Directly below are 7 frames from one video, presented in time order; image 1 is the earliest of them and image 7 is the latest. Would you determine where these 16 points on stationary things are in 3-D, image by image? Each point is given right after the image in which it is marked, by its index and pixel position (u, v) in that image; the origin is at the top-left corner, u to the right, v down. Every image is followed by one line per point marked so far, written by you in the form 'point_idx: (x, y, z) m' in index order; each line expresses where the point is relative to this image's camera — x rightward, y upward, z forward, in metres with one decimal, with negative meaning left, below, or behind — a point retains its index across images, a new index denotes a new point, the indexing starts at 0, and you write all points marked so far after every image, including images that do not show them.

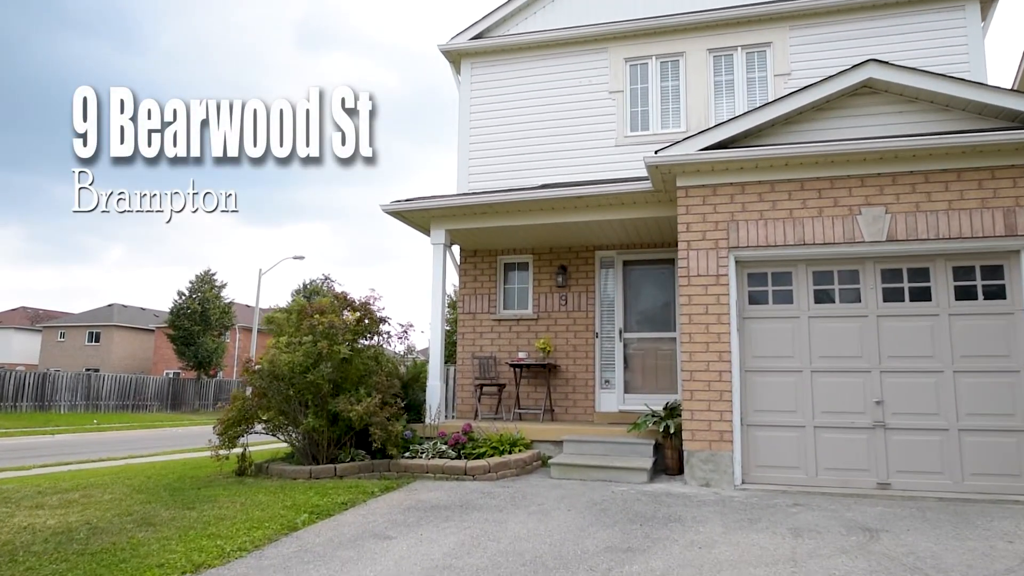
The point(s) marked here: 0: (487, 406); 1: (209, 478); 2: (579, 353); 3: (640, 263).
0: (-0.3, -1.6, +10.1) m
1: (-3.1, -2.0, +7.4) m
2: (+0.9, -0.9, +9.9) m
3: (+1.8, +0.4, +10.0) m
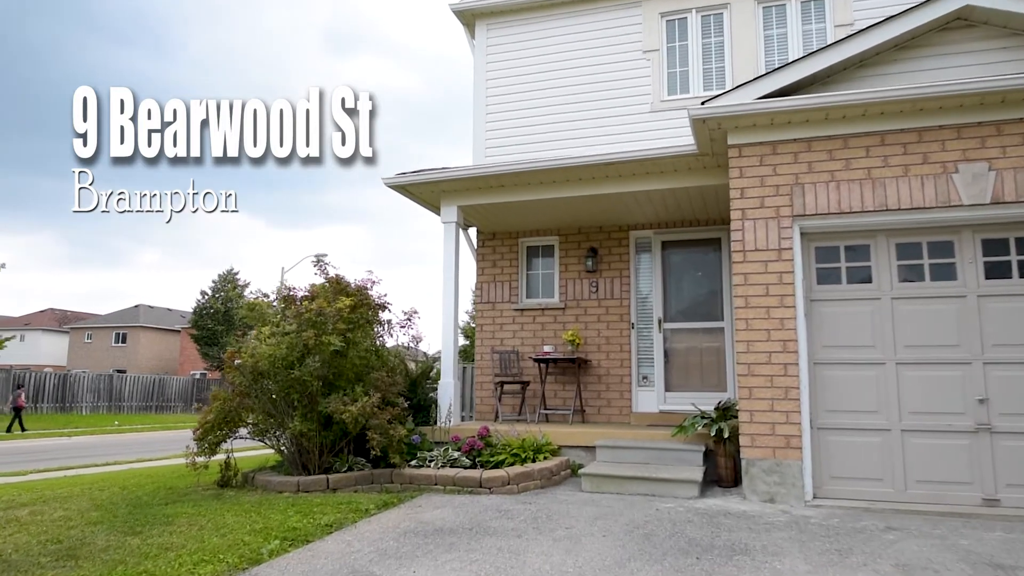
0: (0.0, -1.5, +8.9) m
1: (-2.9, -1.8, +6.4) m
2: (+1.2, -0.7, +8.8) m
3: (+2.0, +0.6, +8.8) m
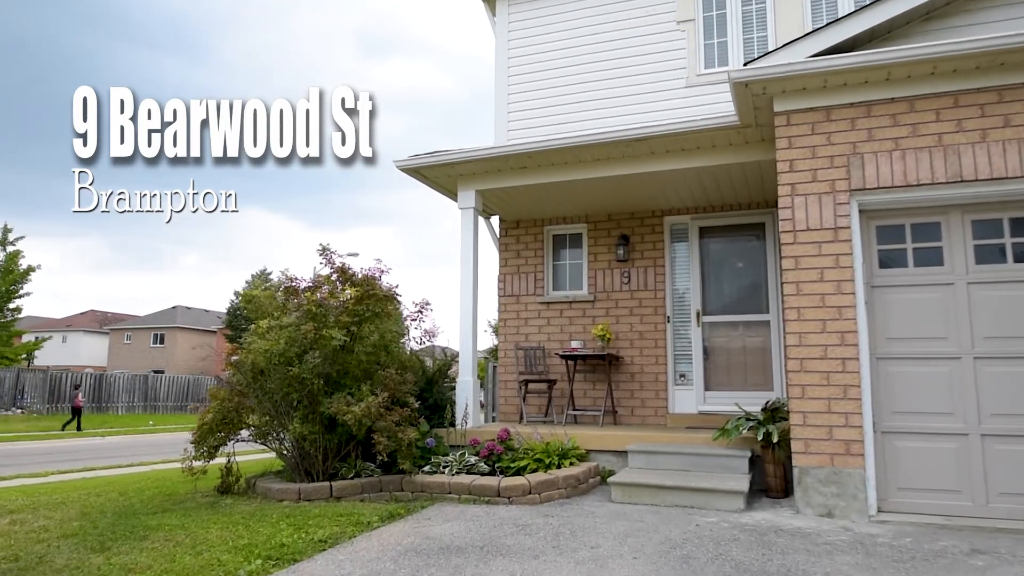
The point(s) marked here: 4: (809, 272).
0: (+0.3, -1.4, +8.3) m
1: (-2.7, -1.7, +5.9) m
2: (+1.5, -0.6, +8.1) m
3: (+2.3, +0.7, +8.1) m
4: (+2.2, +0.1, +5.3) m
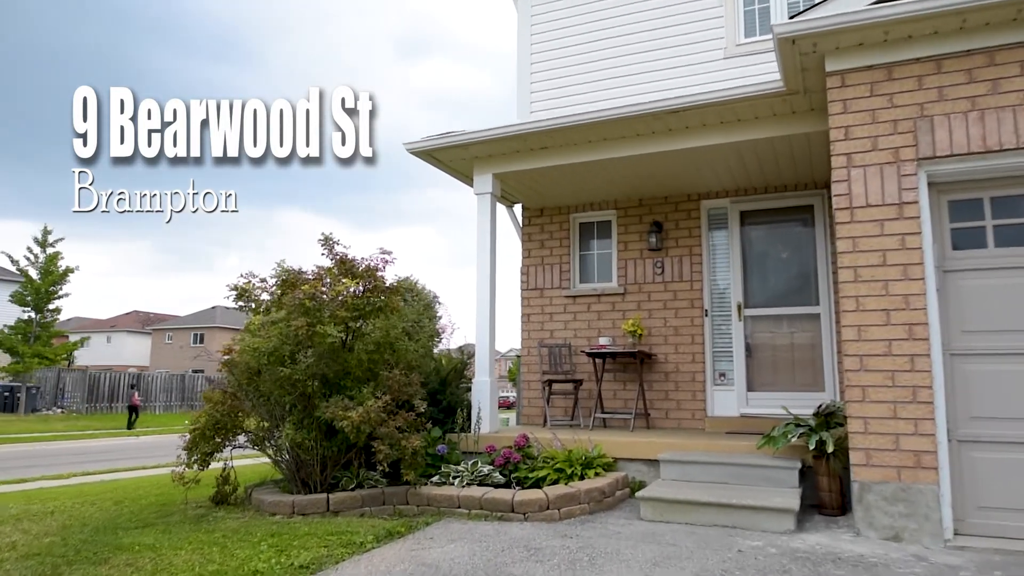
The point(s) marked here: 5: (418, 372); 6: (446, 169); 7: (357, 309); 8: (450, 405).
0: (+0.5, -1.3, +7.7) m
1: (-2.6, -1.7, +5.5) m
2: (+1.7, -0.5, +7.4) m
3: (+2.5, +0.8, +7.4) m
4: (+2.3, +0.2, +4.6) m
5: (-0.8, -0.7, +5.8) m
6: (-0.6, +1.2, +7.1) m
7: (-1.1, -0.1, +5.3) m
8: (-0.5, -1.0, +6.5) m
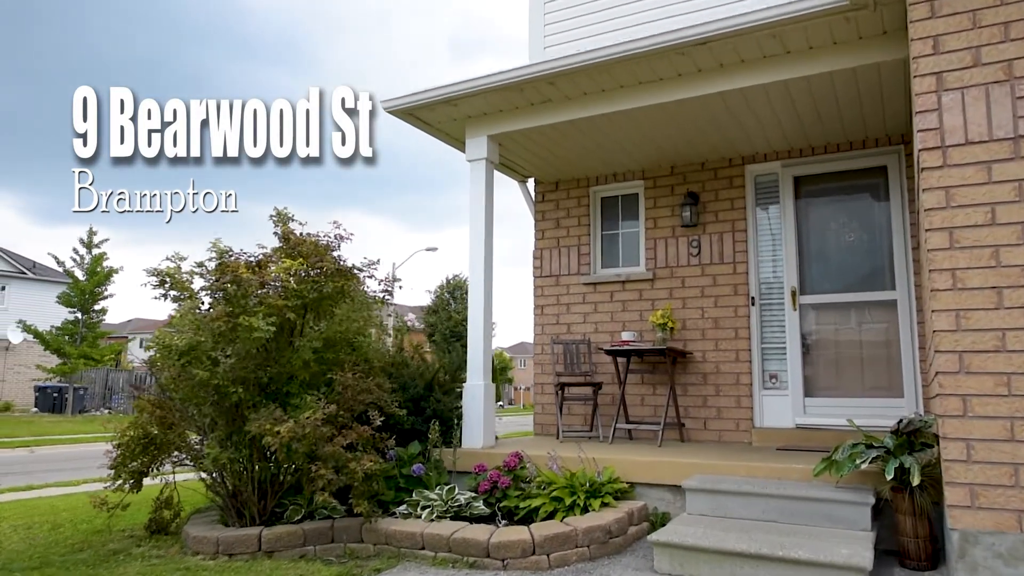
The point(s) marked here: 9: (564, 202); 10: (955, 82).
0: (+0.6, -1.2, +6.5) m
1: (-2.6, -1.6, +4.5) m
2: (+1.8, -0.4, +6.1) m
3: (+2.6, +0.9, +6.0) m
4: (+2.1, +0.3, +3.3) m
5: (-0.8, -0.6, +4.8) m
6: (-0.6, +1.3, +6.0) m
7: (-1.3, -0.1, +4.3) m
8: (-0.6, -0.9, +5.4) m
9: (+0.5, +0.8, +7.0) m
10: (+2.1, +1.0, +3.4) m
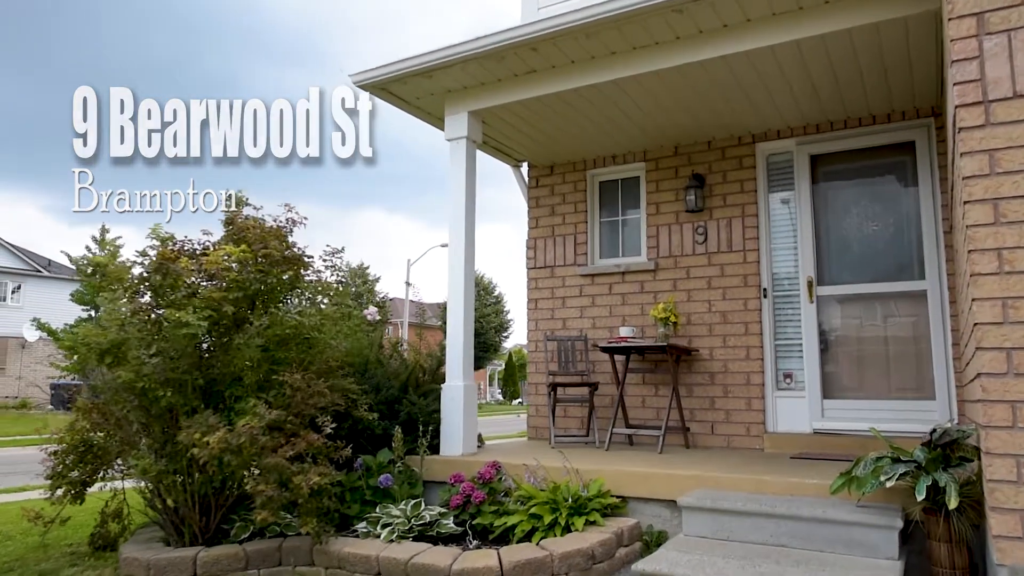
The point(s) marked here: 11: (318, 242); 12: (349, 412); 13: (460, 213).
0: (+0.5, -1.1, +6.0) m
1: (-2.8, -1.6, +4.1) m
2: (+1.7, -0.3, +5.5) m
3: (+2.5, +1.0, +5.4) m
4: (+1.9, +0.4, +2.7) m
5: (-1.0, -0.5, +4.3) m
6: (-0.7, +1.3, +5.5) m
7: (-1.4, 0.0, +3.8) m
8: (-0.7, -0.9, +4.9) m
9: (+0.4, +0.9, +6.4) m
10: (+1.9, +1.0, +2.8) m
11: (-1.2, +0.3, +4.4) m
12: (-1.0, -0.8, +4.6) m
13: (-0.4, +0.5, +5.1) m
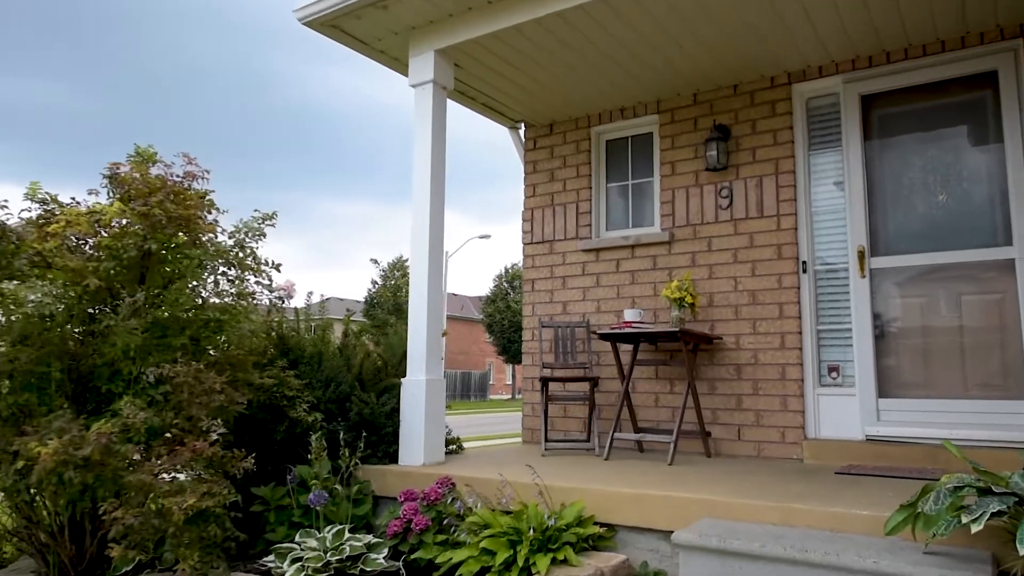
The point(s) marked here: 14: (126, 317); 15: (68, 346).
0: (+0.5, -0.9, +5.1) m
1: (-3.0, -1.4, +3.4) m
2: (+1.6, -0.1, +4.5) m
3: (+2.3, +1.2, +4.4) m
4: (+1.6, +0.6, +1.7) m
5: (-1.2, -0.4, +3.4) m
6: (-0.9, +1.5, +4.6) m
7: (-1.6, +0.1, +3.0) m
8: (-0.8, -0.7, +4.1) m
9: (+0.4, +1.1, +5.5) m
10: (+1.6, +1.2, +1.8) m
11: (-1.3, +0.4, +3.6) m
12: (-1.2, -0.6, +3.8) m
13: (-0.5, +0.7, +4.2) m
14: (-1.6, -0.1, +3.0) m
15: (-1.8, -0.2, +3.0) m
